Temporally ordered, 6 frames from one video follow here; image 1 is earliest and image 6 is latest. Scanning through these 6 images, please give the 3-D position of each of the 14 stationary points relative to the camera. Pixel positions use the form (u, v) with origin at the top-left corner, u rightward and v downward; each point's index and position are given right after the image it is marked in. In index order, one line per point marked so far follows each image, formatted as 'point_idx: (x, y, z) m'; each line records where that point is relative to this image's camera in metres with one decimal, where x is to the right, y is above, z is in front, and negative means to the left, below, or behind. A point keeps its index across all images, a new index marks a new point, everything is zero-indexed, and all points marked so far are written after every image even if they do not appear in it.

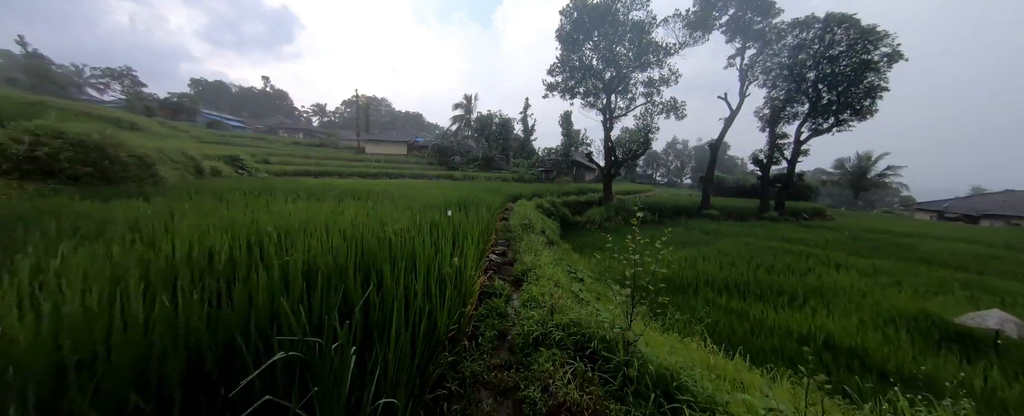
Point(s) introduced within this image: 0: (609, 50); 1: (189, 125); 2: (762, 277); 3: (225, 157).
0: (+3.5, +5.7, +10.7) m
1: (-16.5, +4.2, +15.5) m
2: (+3.8, -1.1, +4.7) m
3: (-8.8, +1.6, +9.3) m
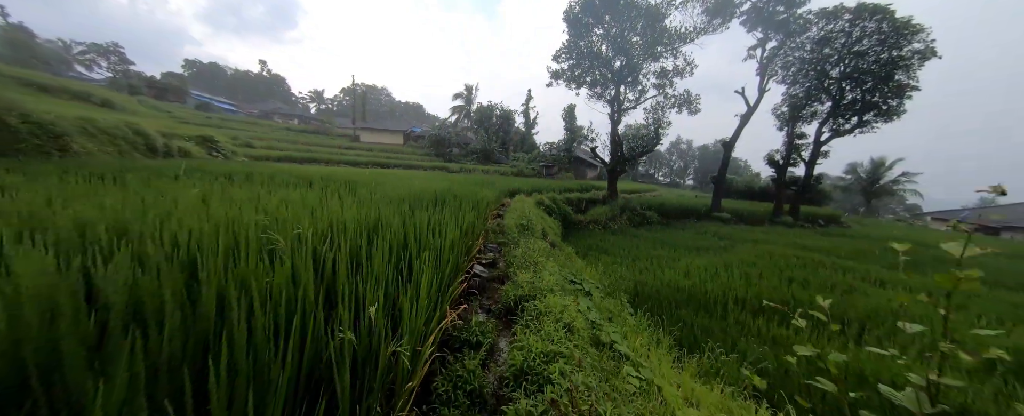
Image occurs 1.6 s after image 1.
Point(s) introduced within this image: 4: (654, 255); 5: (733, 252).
0: (+3.6, +5.7, +9.9) m
1: (-16.4, +5.0, +14.7) m
2: (+3.7, -1.1, +4.0) m
3: (-8.8, +2.0, +8.5) m
4: (+2.8, -0.9, +6.0) m
5: (+4.6, -0.9, +6.3) m
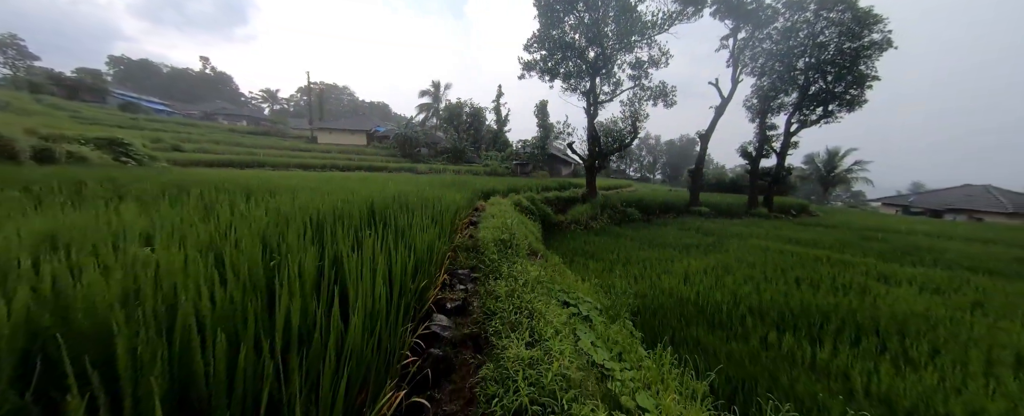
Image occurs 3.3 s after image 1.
0: (+2.6, +5.8, +9.5) m
1: (-17.7, +4.3, +12.5) m
2: (+3.5, -1.0, +3.5) m
3: (-9.5, +1.6, +7.0) m
4: (+2.4, -0.9, +5.5) m
5: (+4.2, -0.8, +5.9) m
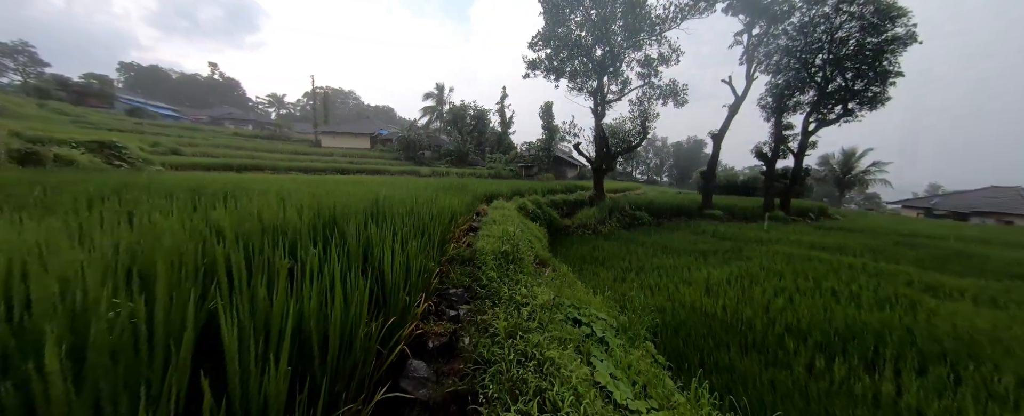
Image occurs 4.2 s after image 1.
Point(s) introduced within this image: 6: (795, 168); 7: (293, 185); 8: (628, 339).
0: (+2.7, +5.7, +9.1) m
1: (-17.6, +4.1, +12.4) m
2: (+3.5, -1.1, +3.1) m
3: (-9.4, +1.5, +6.8) m
4: (+2.5, -1.0, +5.1) m
5: (+4.3, -0.9, +5.5) m
6: (+9.7, +1.4, +10.2) m
7: (-3.6, +0.4, +4.9) m
8: (+1.0, -1.1, +2.5) m
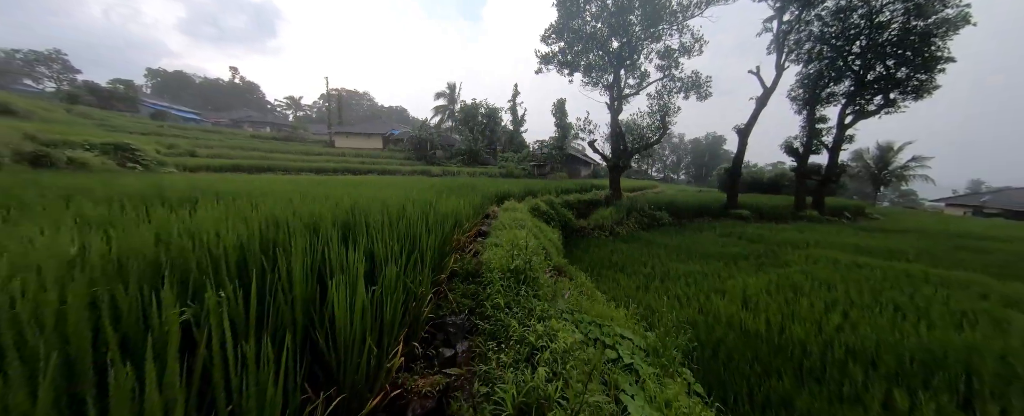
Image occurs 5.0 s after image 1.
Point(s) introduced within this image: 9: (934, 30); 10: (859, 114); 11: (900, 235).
0: (+3.0, +5.7, +8.7) m
1: (-17.1, +4.0, +12.8) m
2: (+3.7, -1.1, +2.6) m
3: (-9.2, +1.4, +6.8) m
4: (+2.7, -1.0, +4.7) m
5: (+4.5, -0.9, +5.0) m
6: (+10.1, +1.4, +9.5) m
7: (-3.4, +0.3, +4.7) m
8: (+1.1, -1.1, +2.1) m
9: (+11.5, +4.8, +8.1) m
10: (+11.7, +3.2, +10.1) m
11: (+9.2, -0.6, +7.0) m
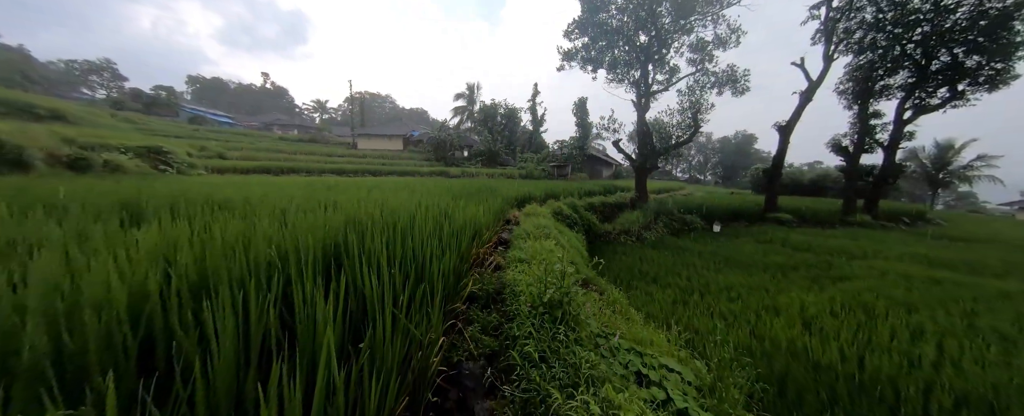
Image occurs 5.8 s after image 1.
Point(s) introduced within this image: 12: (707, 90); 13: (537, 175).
0: (+3.6, +5.6, +8.2) m
1: (-16.2, +4.0, +13.5) m
2: (+3.8, -1.2, +2.1) m
3: (-8.7, +1.4, +7.1) m
4: (+3.0, -1.1, +4.2) m
5: (+4.8, -1.0, +4.4) m
6: (+10.7, +1.3, +8.6) m
7: (-3.1, +0.3, +4.6) m
8: (+1.2, -1.2, +1.7) m
9: (+12.0, +4.7, +7.1) m
10: (+12.3, +3.0, +9.1) m
11: (+9.6, -0.8, +6.2) m
12: (+5.6, +3.4, +8.6) m
13: (+1.3, +1.7, +15.7) m
